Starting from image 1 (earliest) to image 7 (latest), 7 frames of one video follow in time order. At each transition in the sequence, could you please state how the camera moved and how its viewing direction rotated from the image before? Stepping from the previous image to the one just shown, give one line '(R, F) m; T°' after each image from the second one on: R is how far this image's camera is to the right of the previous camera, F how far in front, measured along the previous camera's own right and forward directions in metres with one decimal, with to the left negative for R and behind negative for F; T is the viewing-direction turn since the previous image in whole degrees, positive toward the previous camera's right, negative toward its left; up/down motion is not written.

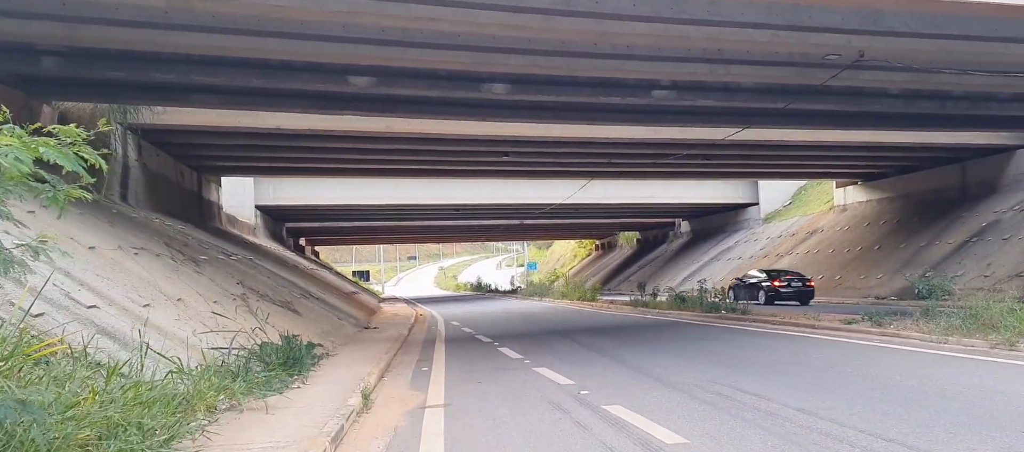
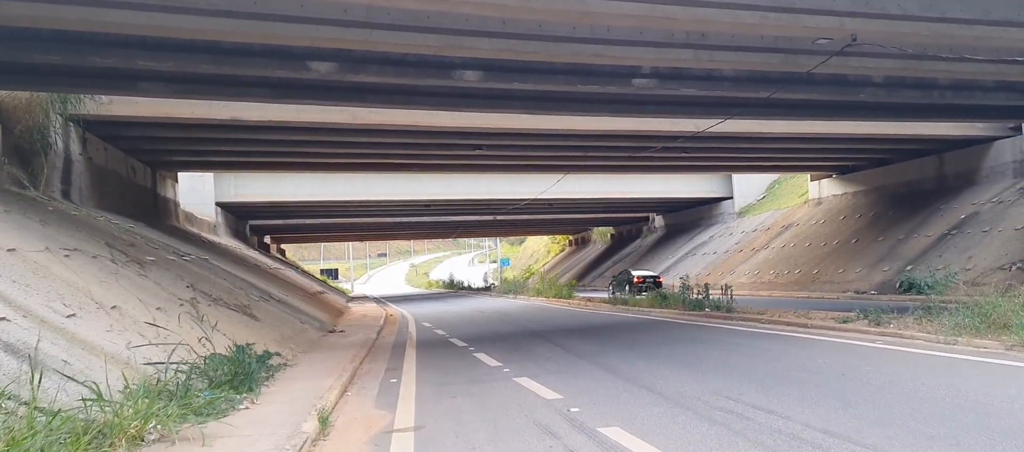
(-0.1, +0.8) m; +2°
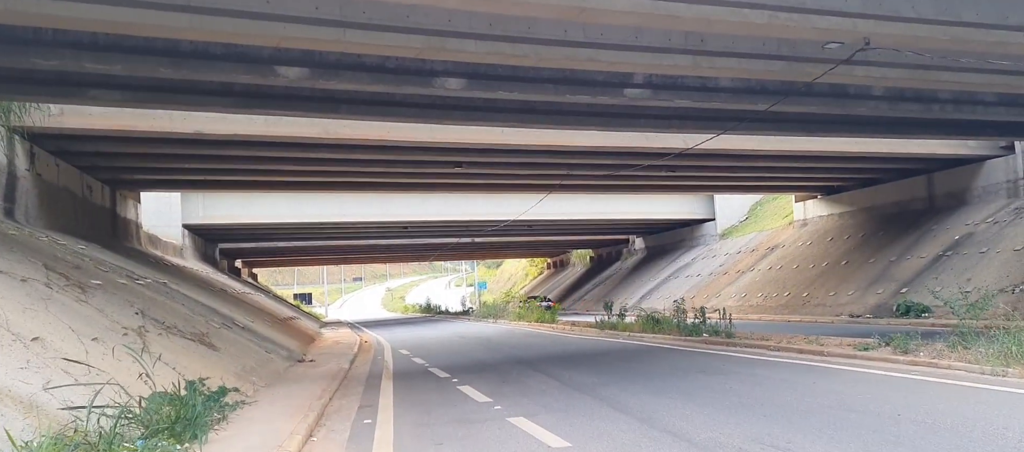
(-0.2, +1.0) m; +2°
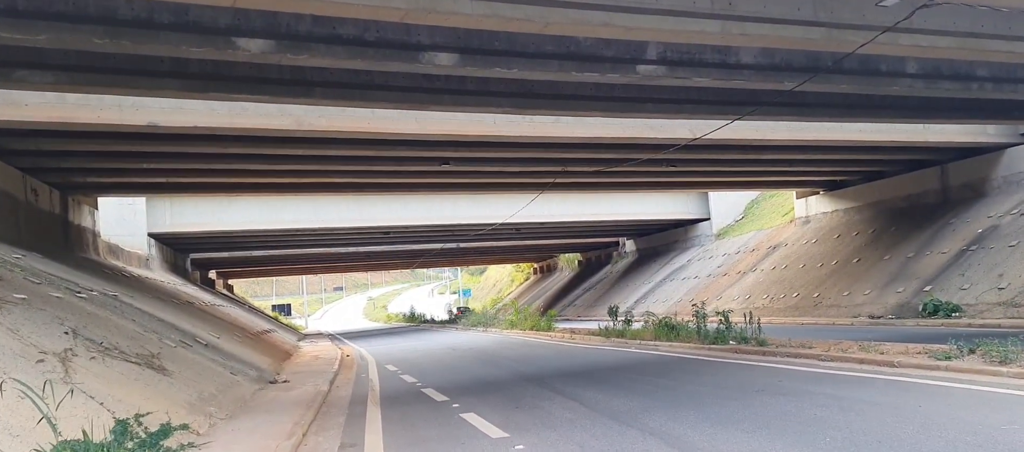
(-0.4, +1.7) m; +2°
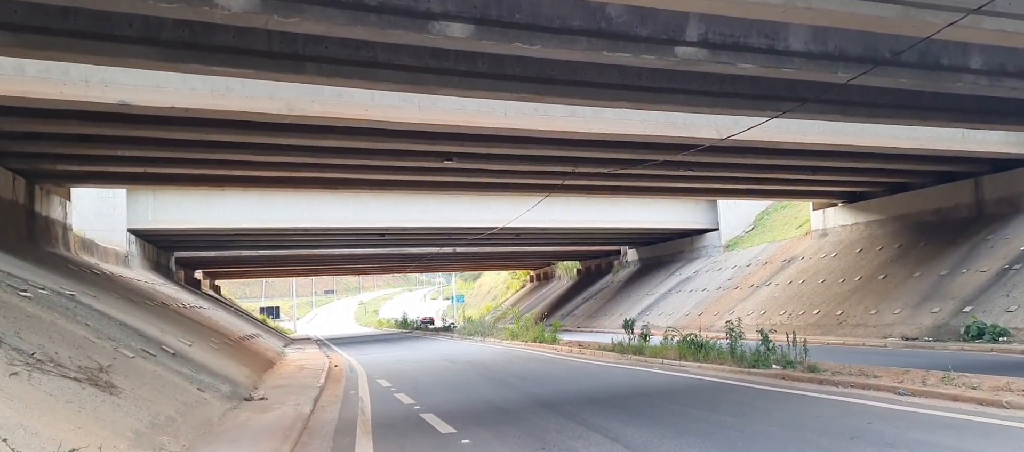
(-0.4, +1.6) m; +1°
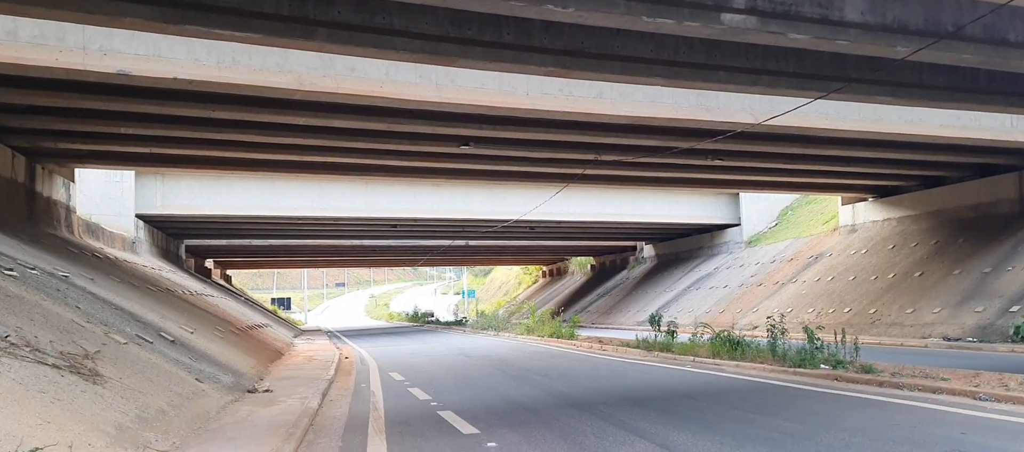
(-0.2, +0.9) m; -1°
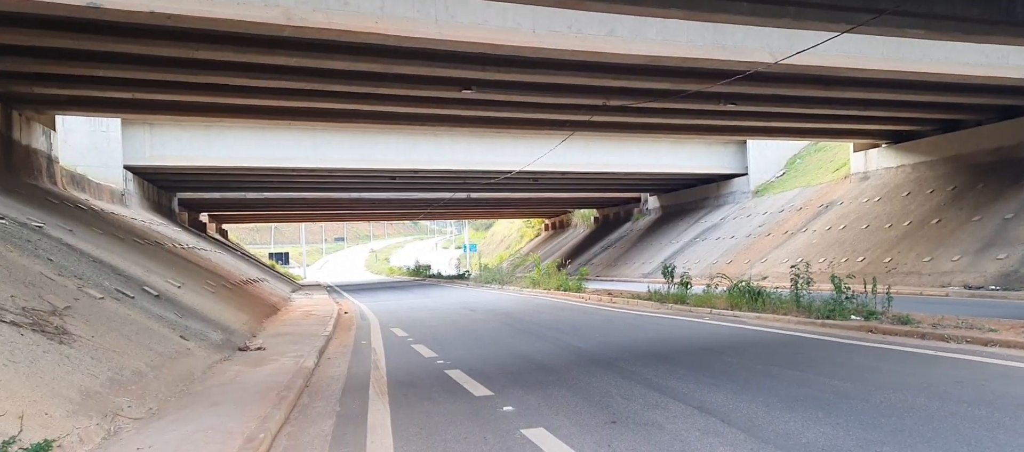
(-0.1, +0.8) m; 0°
